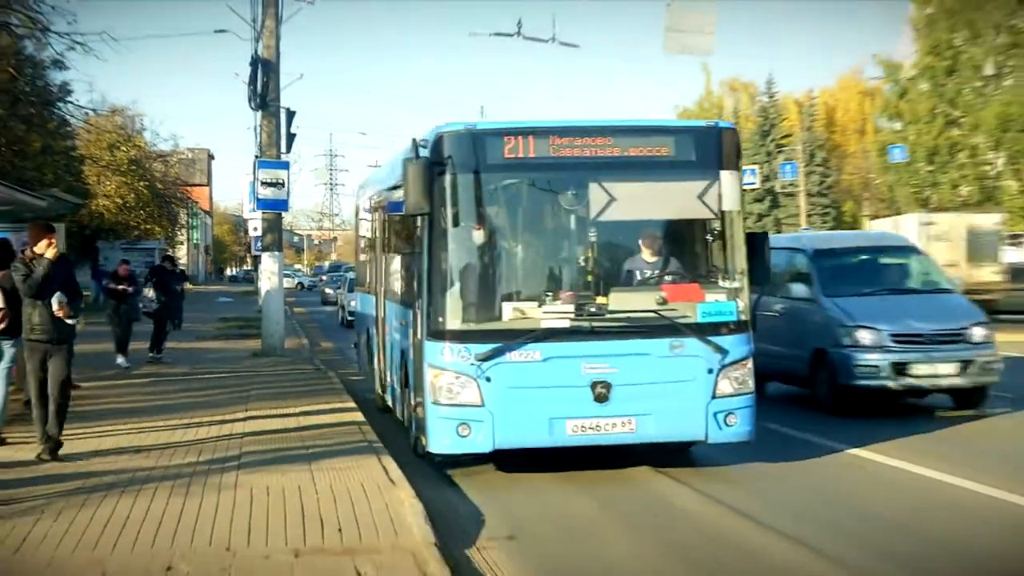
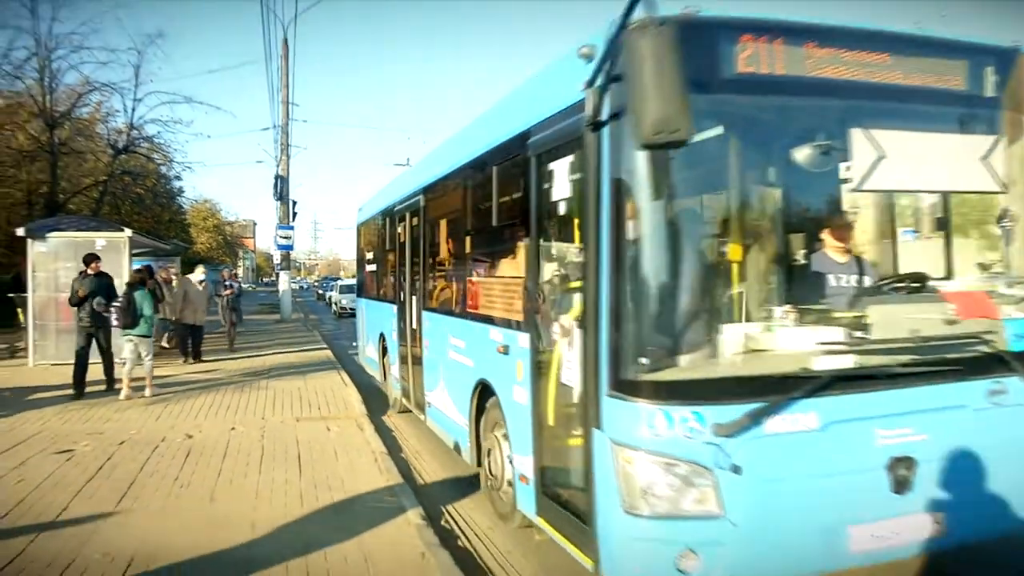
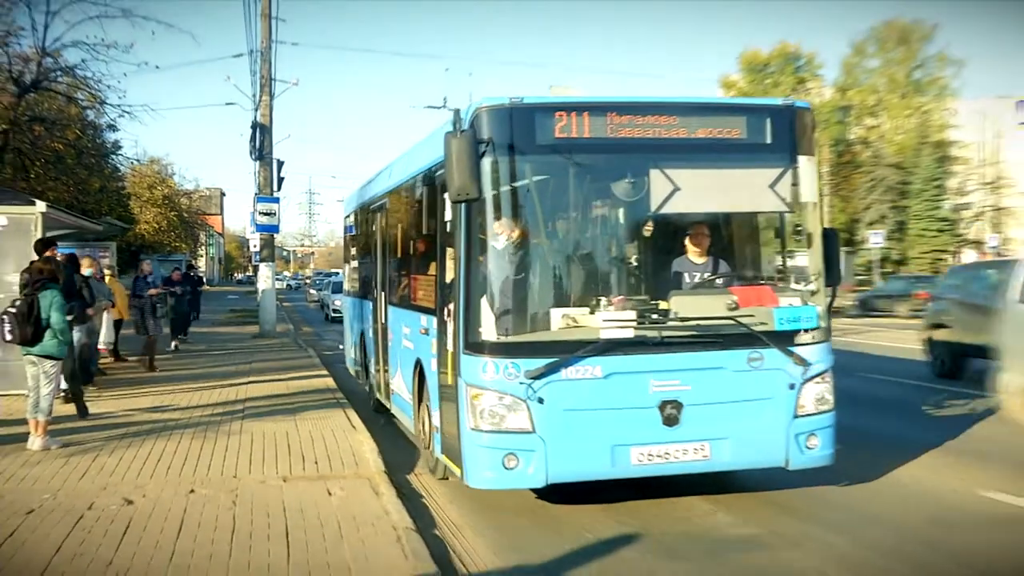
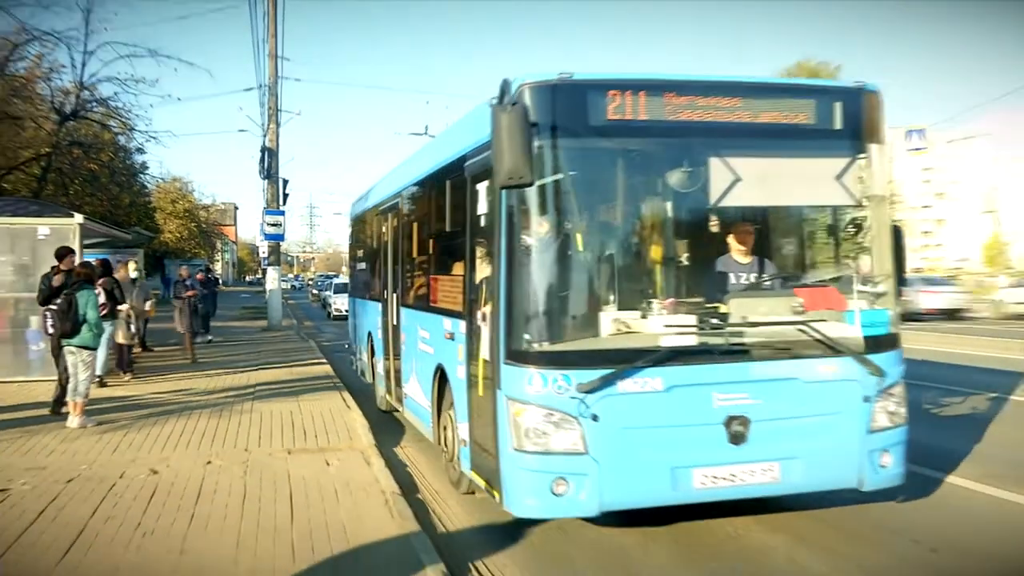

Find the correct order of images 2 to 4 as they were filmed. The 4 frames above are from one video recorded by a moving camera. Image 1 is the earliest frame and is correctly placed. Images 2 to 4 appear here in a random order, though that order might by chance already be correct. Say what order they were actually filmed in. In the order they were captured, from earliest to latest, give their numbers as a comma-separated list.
3, 4, 2
